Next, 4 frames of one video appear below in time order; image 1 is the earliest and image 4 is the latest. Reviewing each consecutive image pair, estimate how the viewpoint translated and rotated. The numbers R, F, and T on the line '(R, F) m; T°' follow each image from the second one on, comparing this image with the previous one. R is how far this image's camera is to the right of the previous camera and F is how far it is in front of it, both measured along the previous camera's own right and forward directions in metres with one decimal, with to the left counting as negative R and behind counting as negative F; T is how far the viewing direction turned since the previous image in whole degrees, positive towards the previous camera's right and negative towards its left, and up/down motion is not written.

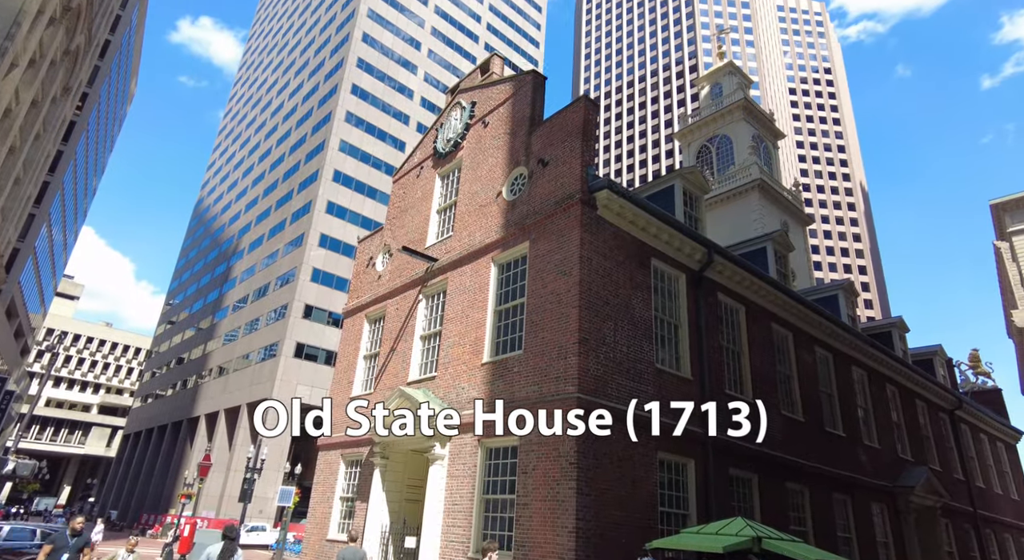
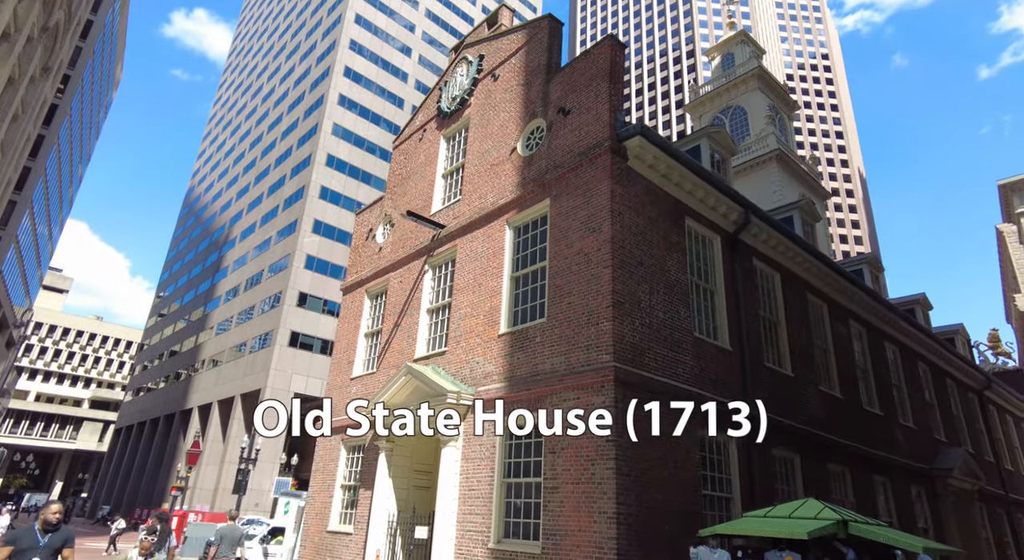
(-0.5, +1.4) m; +1°
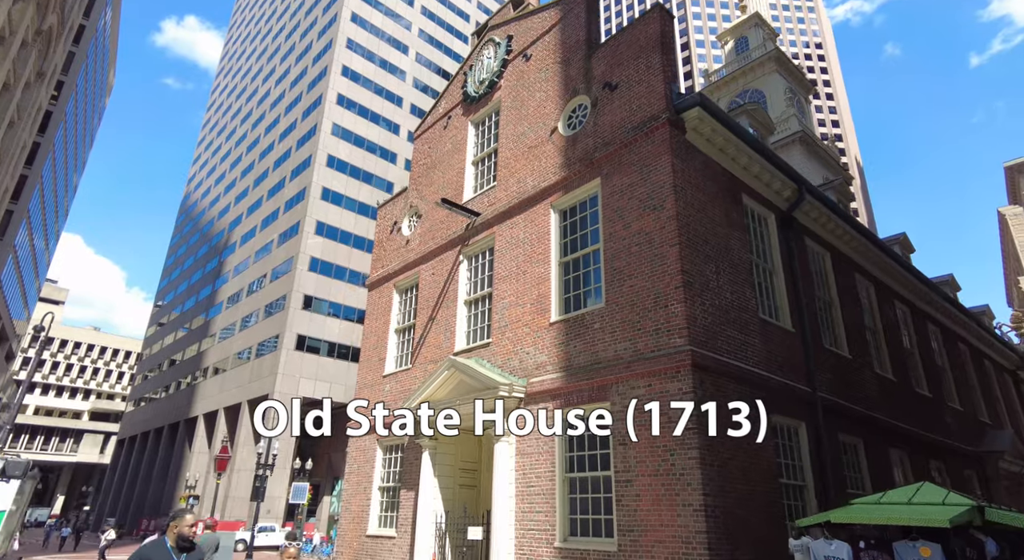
(-1.1, +0.7) m; 0°
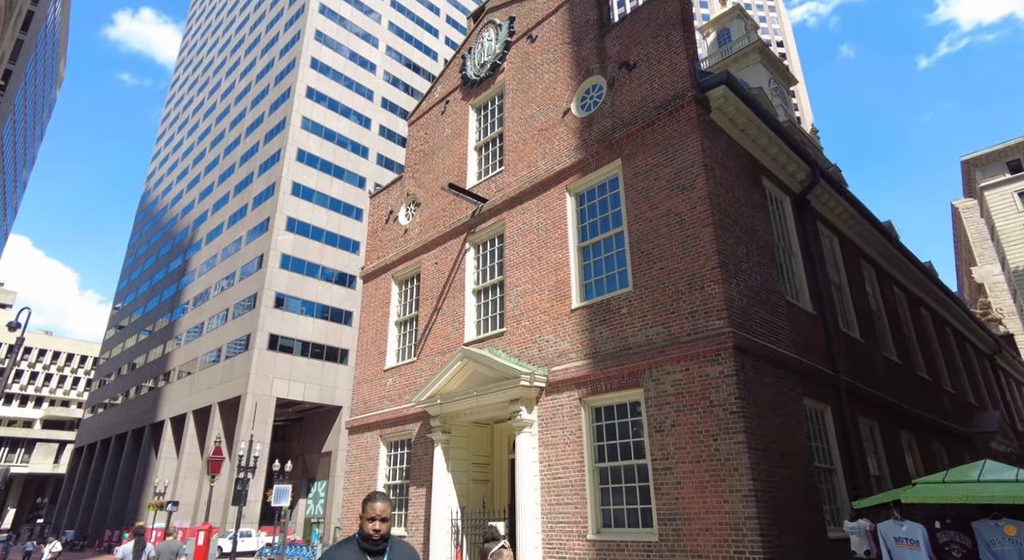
(-1.0, +0.5) m; +3°
